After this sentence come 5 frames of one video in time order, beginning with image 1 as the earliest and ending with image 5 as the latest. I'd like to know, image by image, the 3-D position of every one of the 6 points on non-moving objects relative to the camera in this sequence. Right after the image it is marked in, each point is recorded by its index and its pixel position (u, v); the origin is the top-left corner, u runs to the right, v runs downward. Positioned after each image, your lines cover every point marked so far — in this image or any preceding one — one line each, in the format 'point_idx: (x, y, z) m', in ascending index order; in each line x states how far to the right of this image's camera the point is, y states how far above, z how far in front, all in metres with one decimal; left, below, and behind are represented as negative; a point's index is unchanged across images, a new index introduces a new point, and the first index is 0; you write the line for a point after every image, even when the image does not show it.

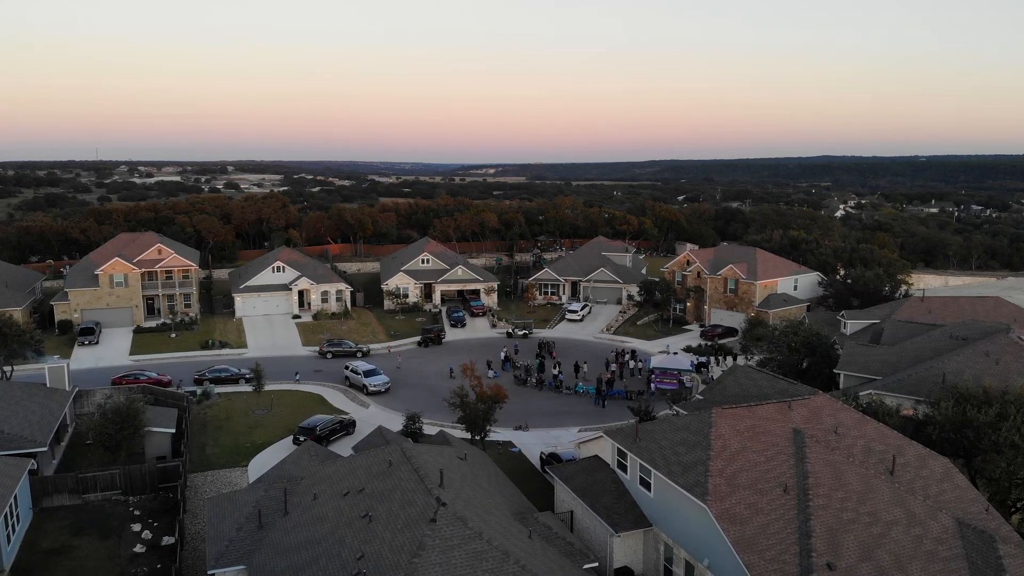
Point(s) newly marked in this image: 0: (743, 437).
0: (+5.3, -3.4, +19.2) m
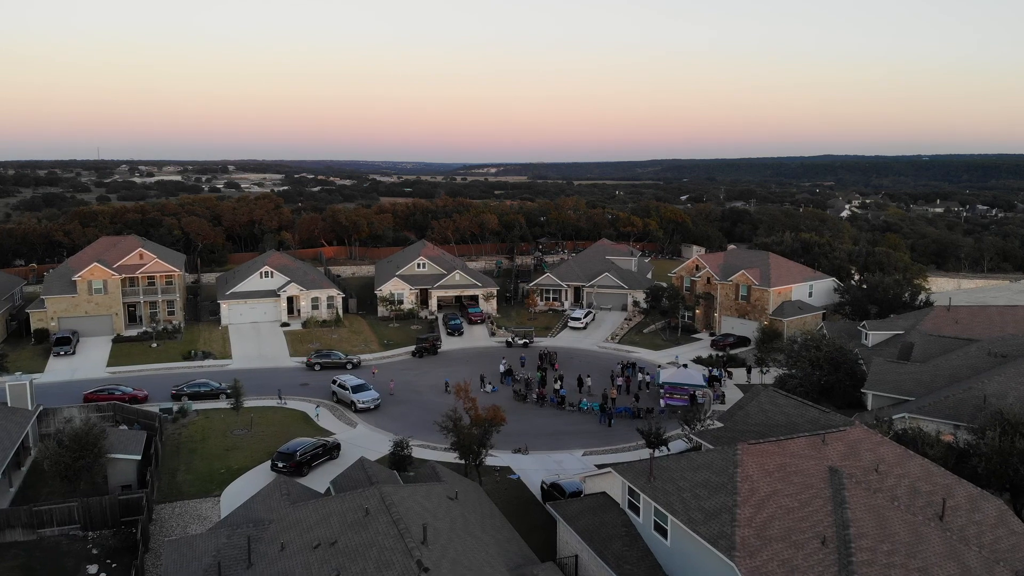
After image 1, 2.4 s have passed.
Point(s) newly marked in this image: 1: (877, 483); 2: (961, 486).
0: (+5.2, -3.8, +16.8) m
1: (+7.5, -4.0, +17.3) m
2: (+9.7, -4.2, +18.1) m
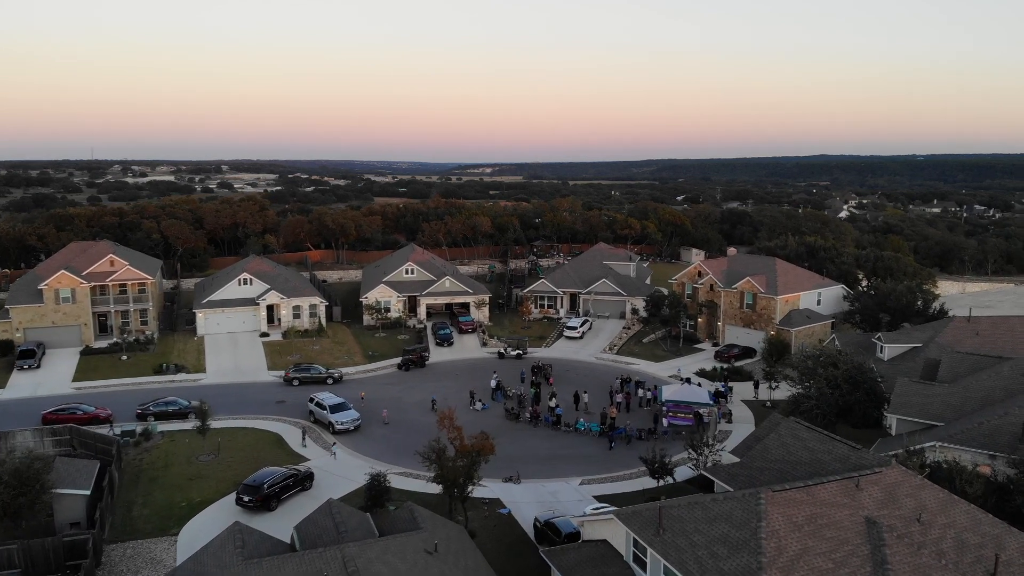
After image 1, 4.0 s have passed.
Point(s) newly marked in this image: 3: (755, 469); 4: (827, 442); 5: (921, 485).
0: (+5.0, -4.2, +14.5) m
1: (+7.3, -4.4, +15.0) m
2: (+9.4, -4.7, +15.8) m
3: (+5.3, -3.9, +18.3) m
4: (+6.8, -3.3, +18.2) m
5: (+8.0, -3.8, +16.4) m
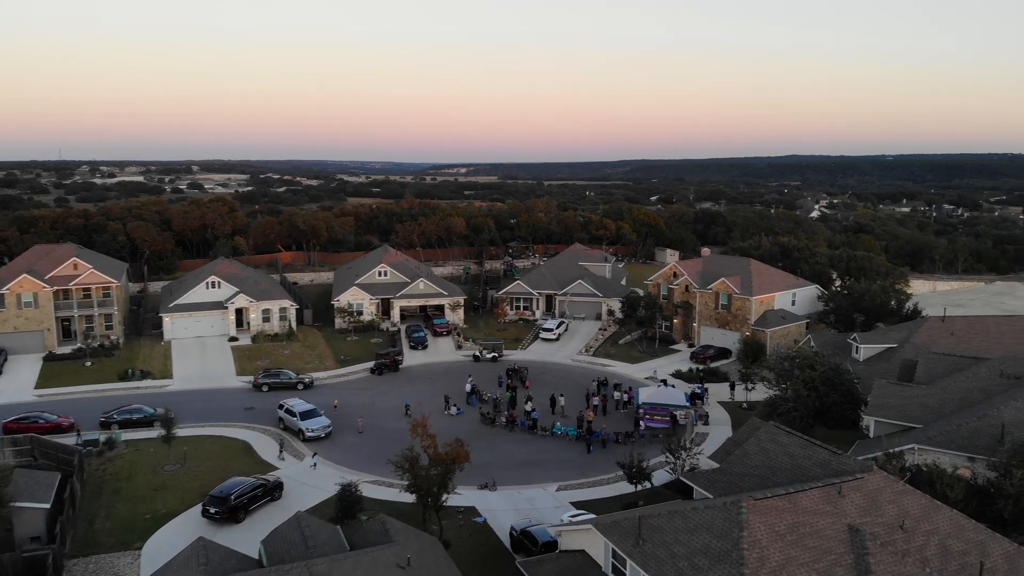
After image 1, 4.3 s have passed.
0: (+4.6, -4.3, +14.1) m
1: (+6.8, -4.5, +14.7) m
2: (+9.0, -4.7, +15.6) m
3: (+4.8, -4.0, +18.0) m
4: (+6.3, -3.4, +17.9) m
5: (+7.5, -3.9, +16.2) m
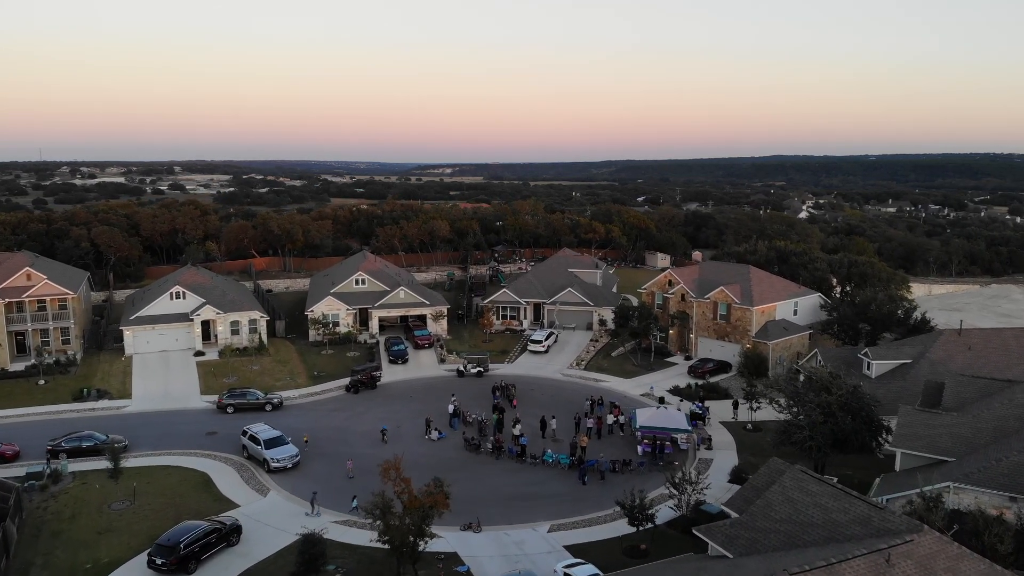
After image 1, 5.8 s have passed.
0: (+4.4, -4.7, +11.6) m
1: (+6.7, -4.9, +12.3) m
2: (+8.8, -5.1, +13.2) m
3: (+4.5, -4.5, +15.5) m
4: (+6.0, -3.8, +15.4) m
5: (+7.3, -4.3, +13.7) m
